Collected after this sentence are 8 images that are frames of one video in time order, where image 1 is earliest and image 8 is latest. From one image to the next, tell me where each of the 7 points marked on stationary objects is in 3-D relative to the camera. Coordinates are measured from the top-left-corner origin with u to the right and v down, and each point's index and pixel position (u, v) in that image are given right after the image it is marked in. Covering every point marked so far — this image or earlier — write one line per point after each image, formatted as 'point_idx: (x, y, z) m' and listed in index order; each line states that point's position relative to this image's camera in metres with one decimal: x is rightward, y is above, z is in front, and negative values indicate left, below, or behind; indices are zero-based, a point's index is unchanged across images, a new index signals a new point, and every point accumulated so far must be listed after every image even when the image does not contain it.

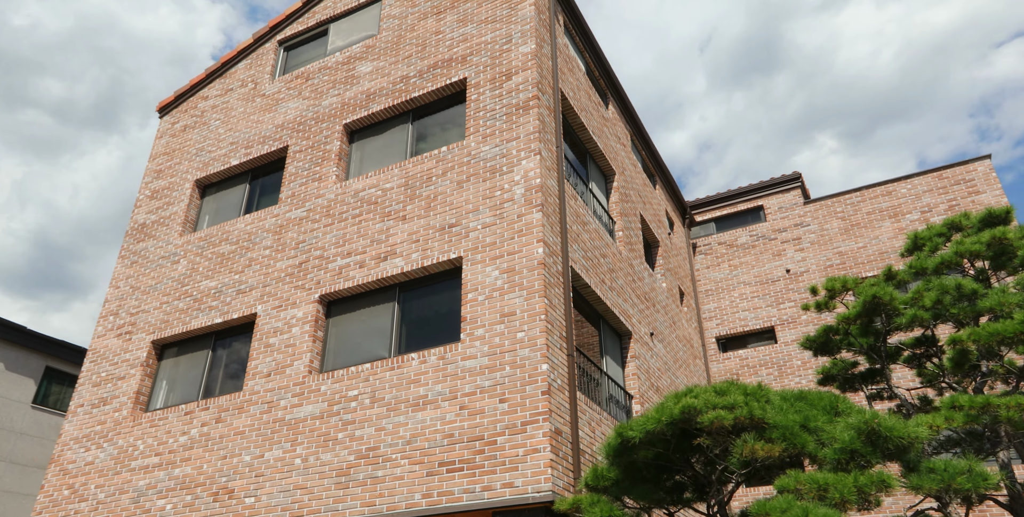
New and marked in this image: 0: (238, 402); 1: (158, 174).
0: (-4.2, -2.2, +12.4) m
1: (-7.4, +1.8, +16.8) m
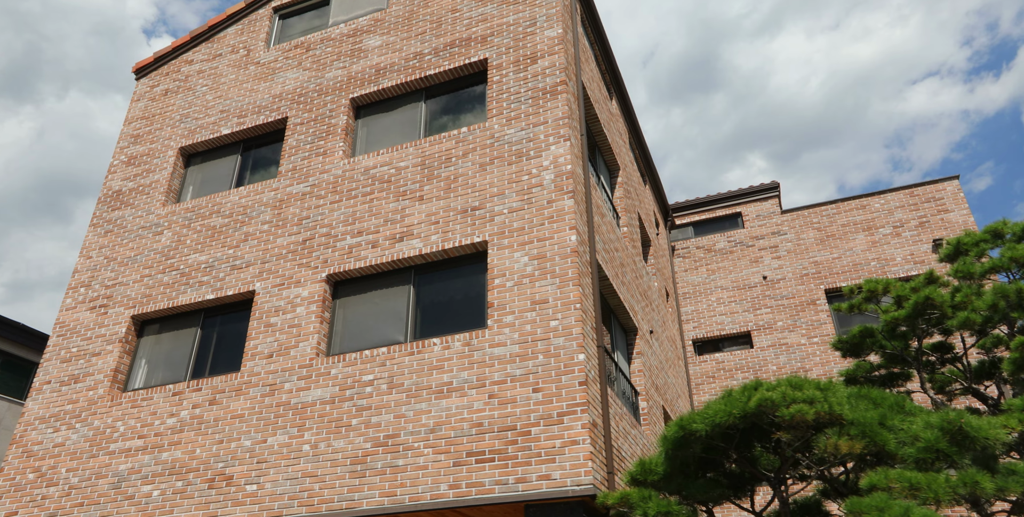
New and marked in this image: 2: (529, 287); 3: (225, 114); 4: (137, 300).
0: (-4.0, -1.8, +11.7) m
1: (-7.4, +2.4, +15.8) m
2: (+0.2, -0.4, +10.6) m
3: (-5.4, +2.7, +15.1) m
4: (-6.2, -0.7, +13.4) m
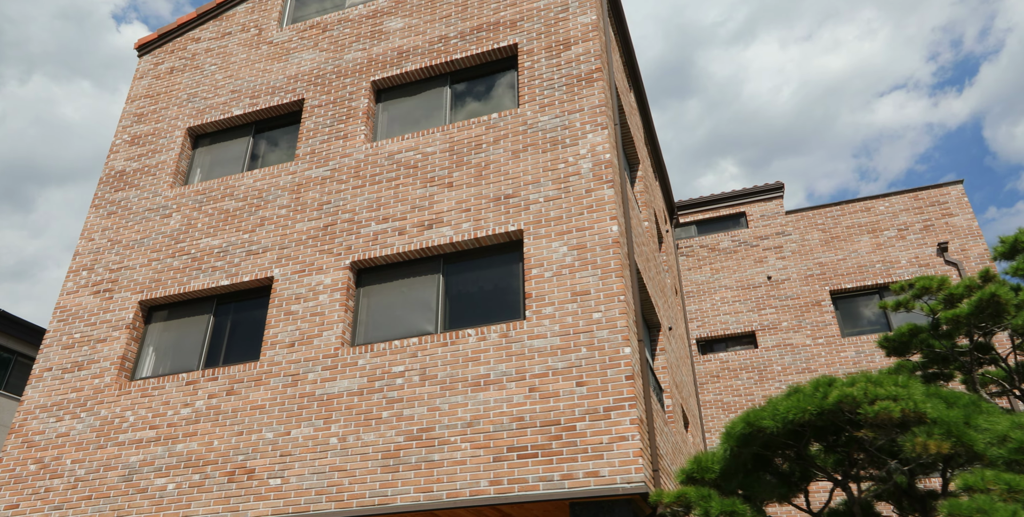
0: (-3.6, -1.6, +11.2) m
1: (-7.0, +2.7, +15.1) m
2: (+0.7, -0.3, +10.2) m
3: (-5.0, +3.0, +14.6) m
4: (-5.8, -0.4, +12.8) m
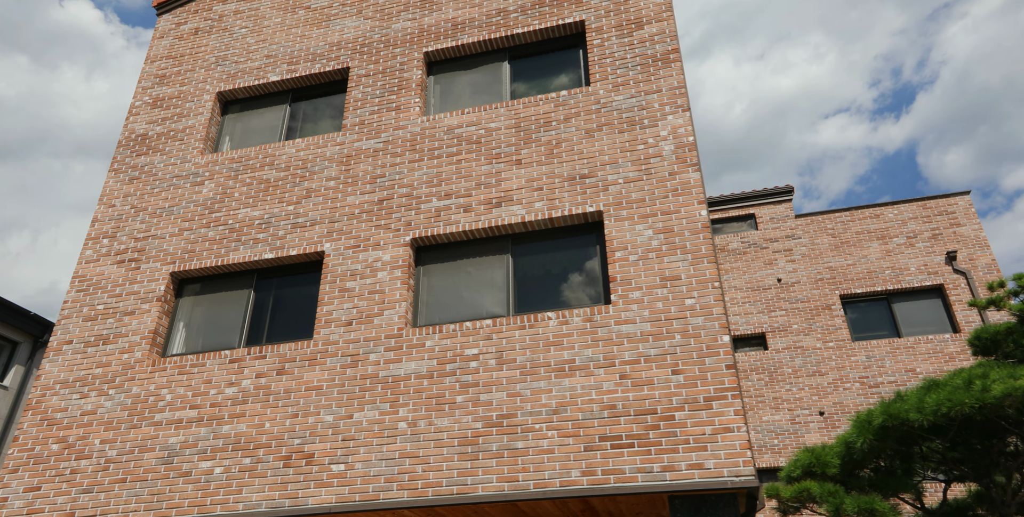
0: (-2.6, -1.2, +10.4) m
1: (-6.2, +3.2, +14.2) m
2: (+1.8, -0.1, +9.8) m
3: (-4.1, +3.4, +13.8) m
4: (-5.0, +0.1, +11.9) m
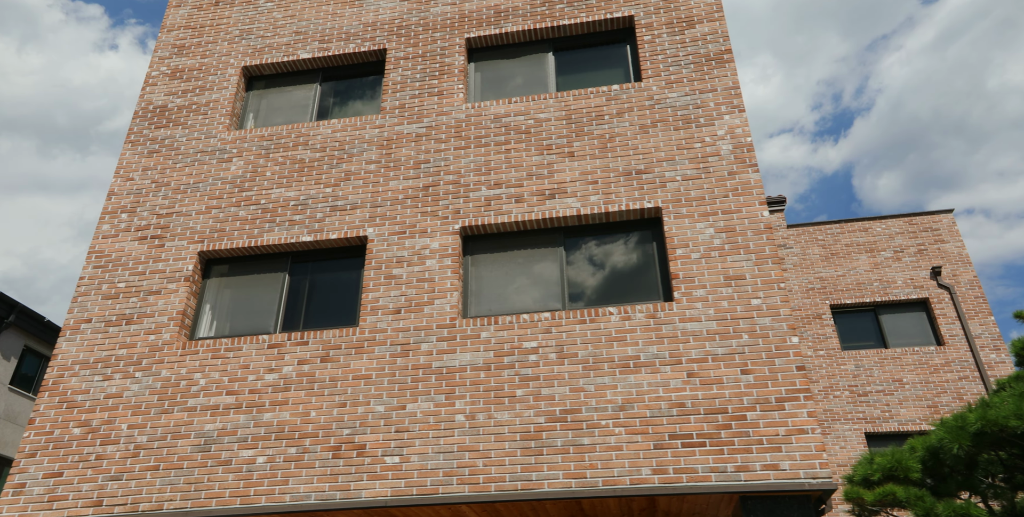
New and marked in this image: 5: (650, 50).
0: (-2.0, -1.0, +10.0) m
1: (-5.6, +3.5, +13.5) m
2: (+2.5, 0.0, +9.7) m
3: (-3.5, +3.7, +13.3) m
4: (-4.3, +0.4, +11.3) m
5: (+2.0, +3.0, +11.8) m
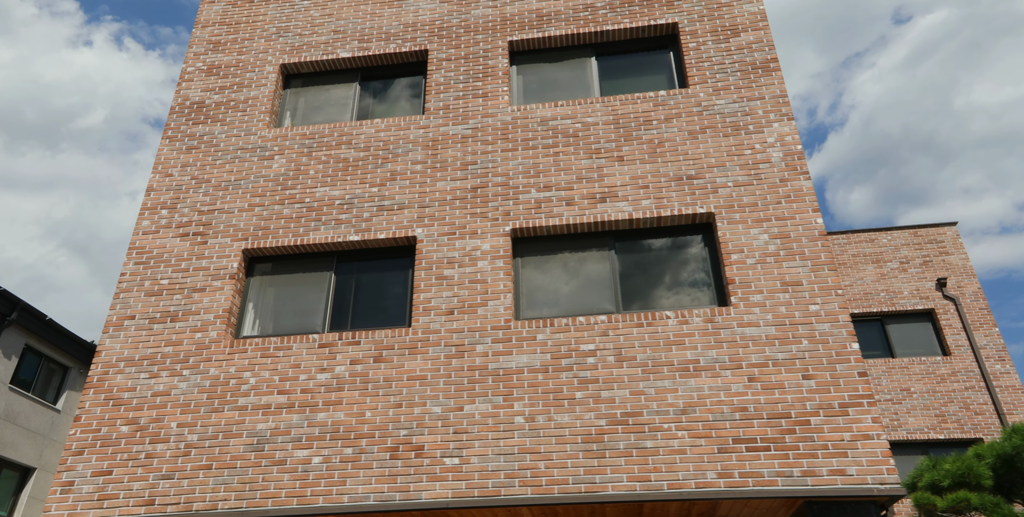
0: (-1.3, -1.0, +10.0) m
1: (-4.9, +3.5, +13.4) m
2: (+3.2, -0.1, +9.8) m
3: (-2.8, +3.7, +13.2) m
4: (-3.7, +0.4, +11.2) m
5: (+2.7, +3.0, +11.9) m
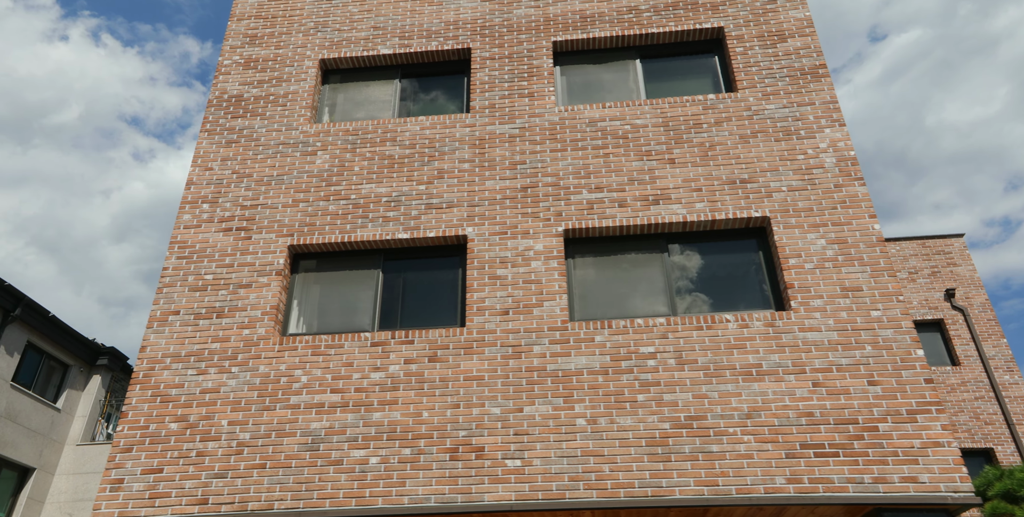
0: (-0.6, -1.0, +9.8) m
1: (-4.3, +3.6, +13.2) m
2: (+3.9, -0.2, +9.8) m
3: (-2.1, +3.7, +13.1) m
4: (-3.0, +0.4, +11.0) m
5: (+3.4, +2.9, +11.9) m
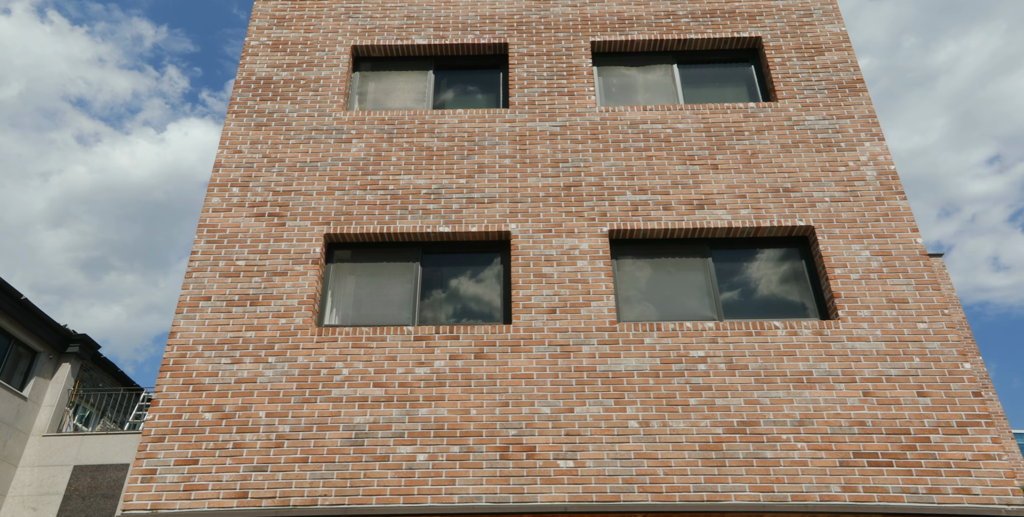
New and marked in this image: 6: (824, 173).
0: (0.0, -1.0, +9.6) m
1: (-3.7, +3.8, +12.8) m
2: (+4.5, -0.3, +9.9) m
3: (-1.6, +3.8, +12.8) m
4: (-2.4, +0.6, +10.7) m
5: (+4.0, +2.8, +12.0) m
6: (+4.2, +1.2, +10.9) m
